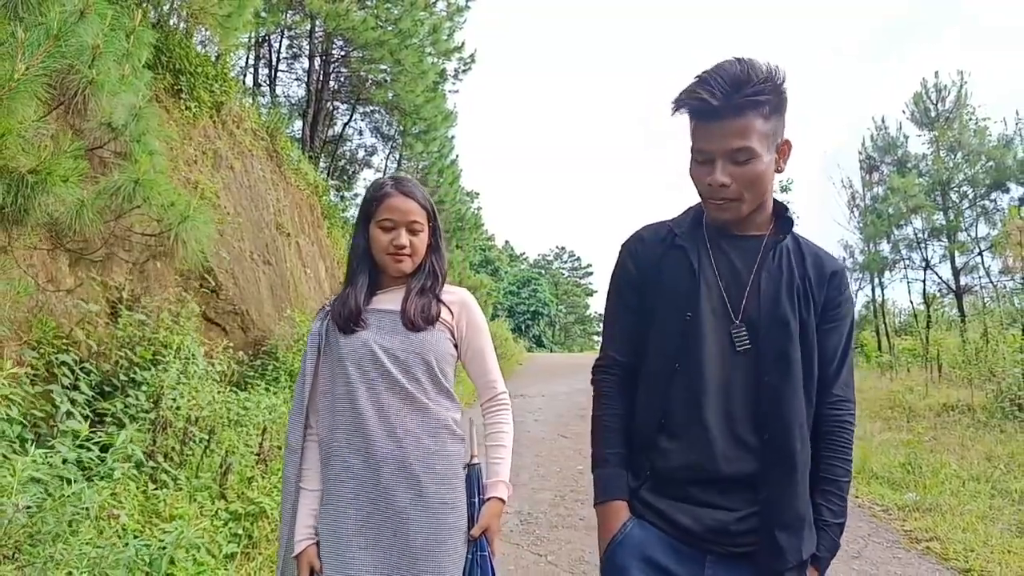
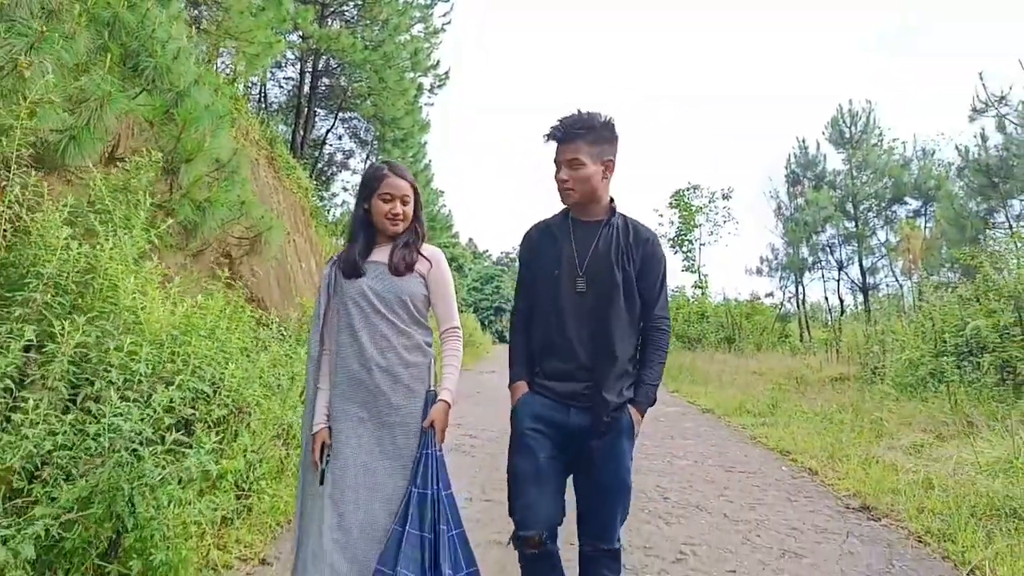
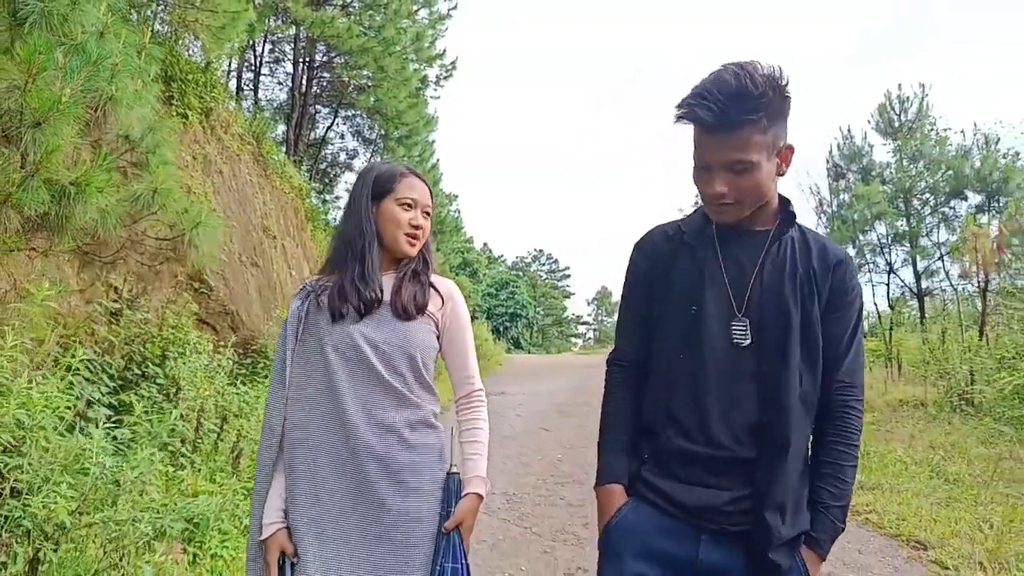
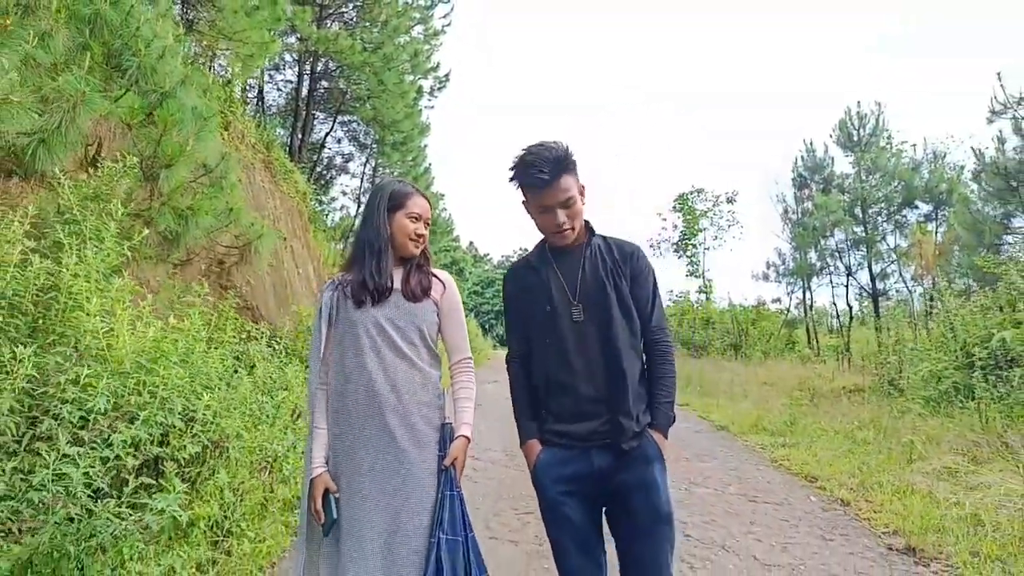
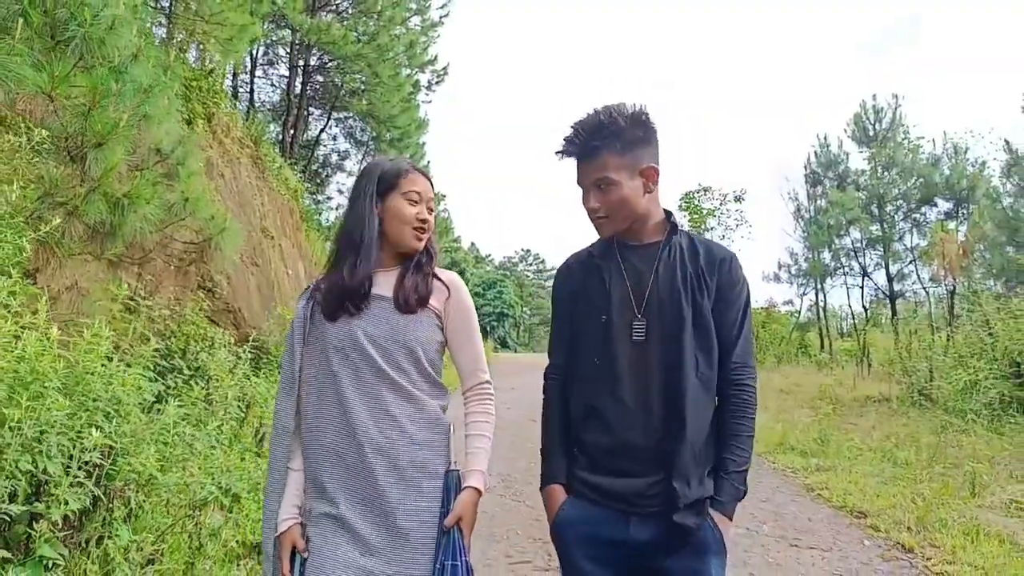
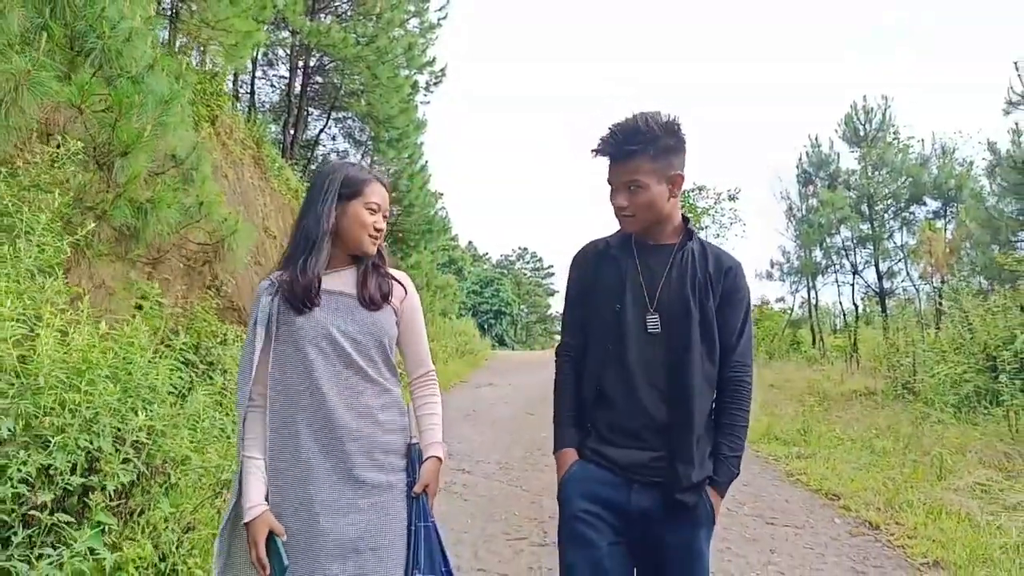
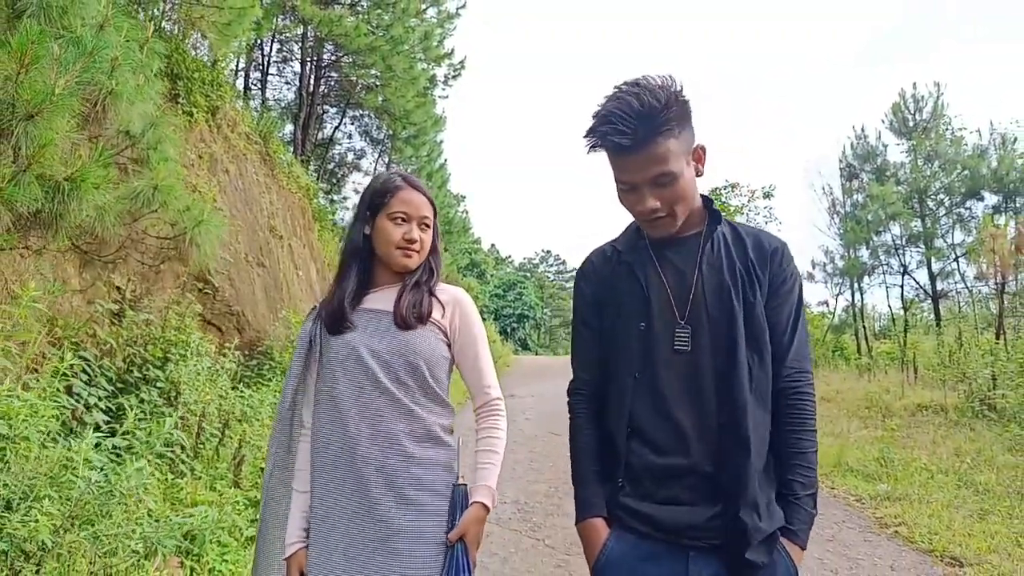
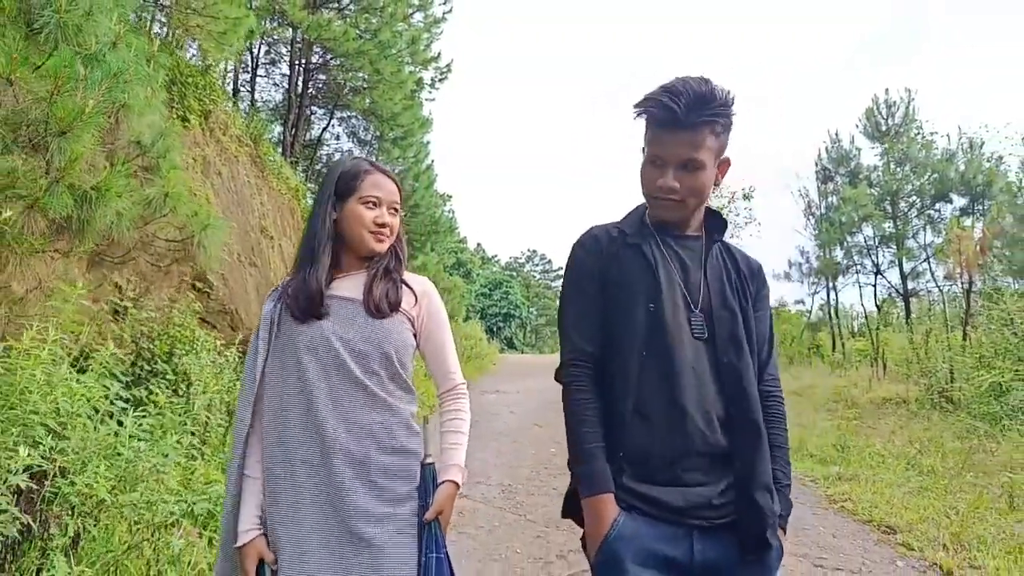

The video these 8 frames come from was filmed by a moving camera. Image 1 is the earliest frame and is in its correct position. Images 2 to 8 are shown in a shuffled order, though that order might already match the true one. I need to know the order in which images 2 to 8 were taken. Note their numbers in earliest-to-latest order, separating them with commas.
7, 3, 8, 5, 6, 4, 2
